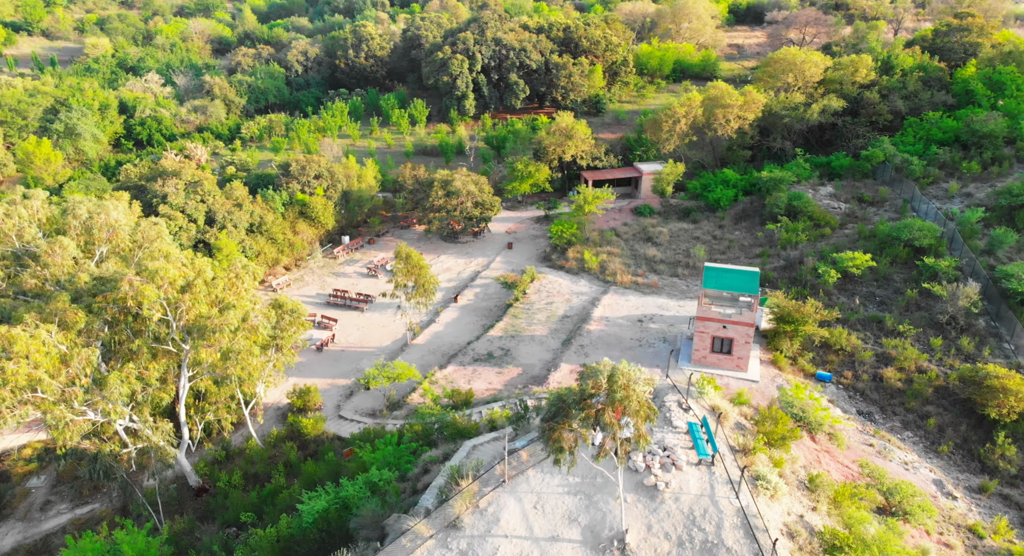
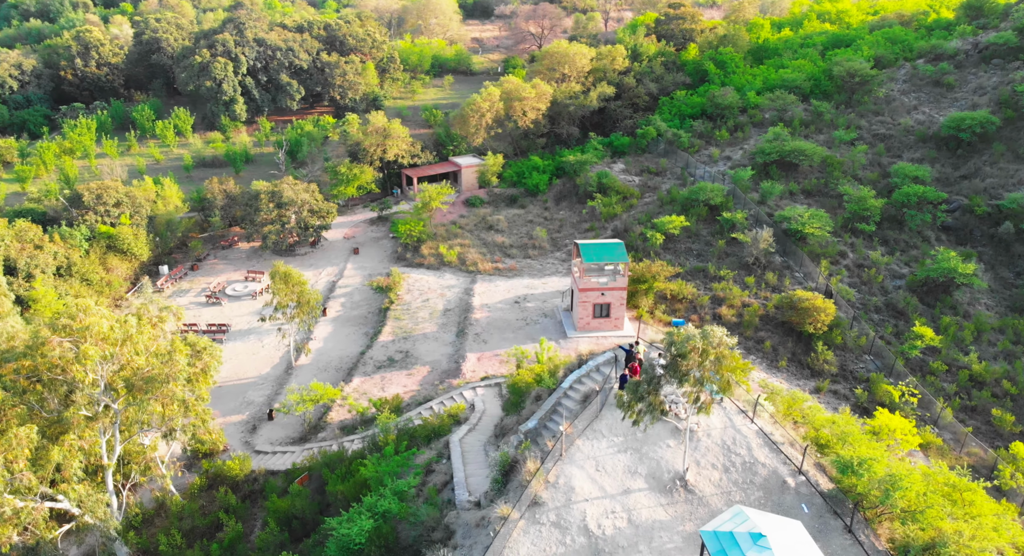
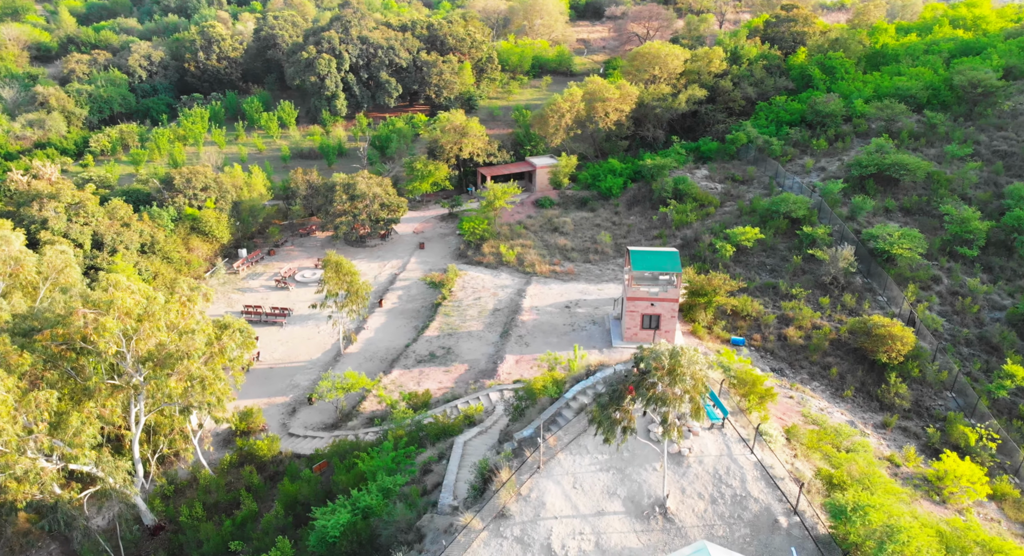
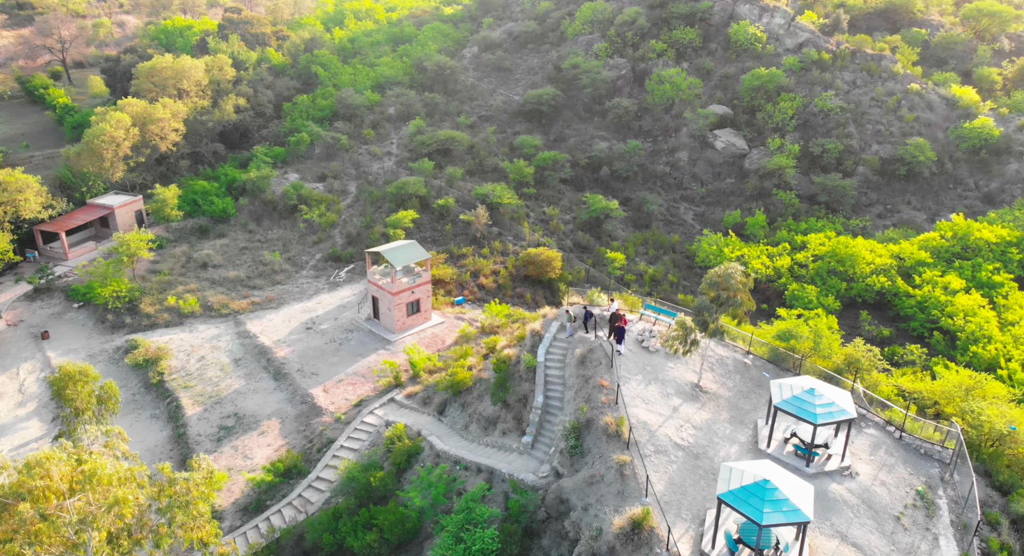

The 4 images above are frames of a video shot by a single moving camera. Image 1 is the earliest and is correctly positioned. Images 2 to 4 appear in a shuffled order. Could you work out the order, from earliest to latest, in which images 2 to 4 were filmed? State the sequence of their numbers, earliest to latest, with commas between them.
3, 2, 4
